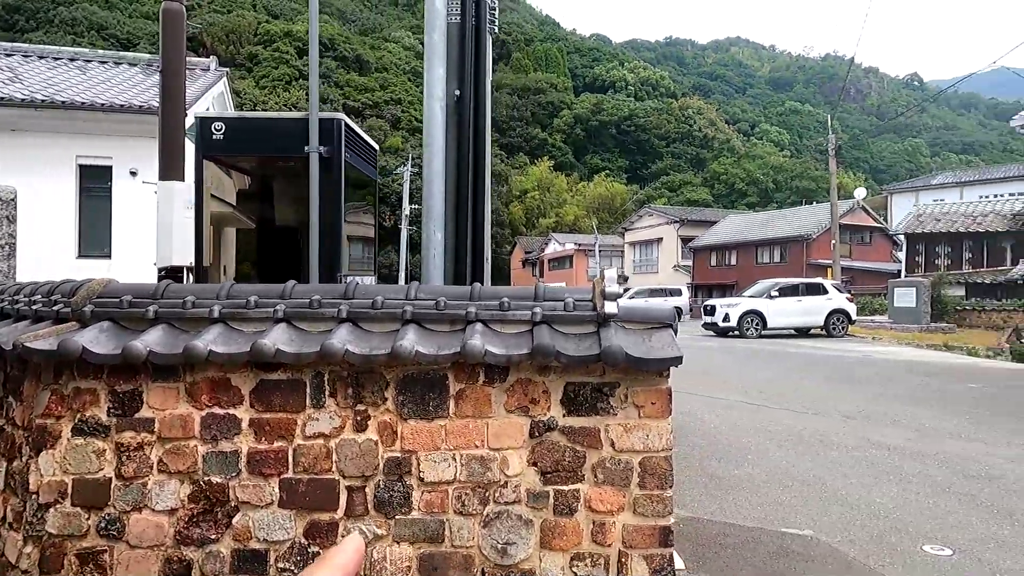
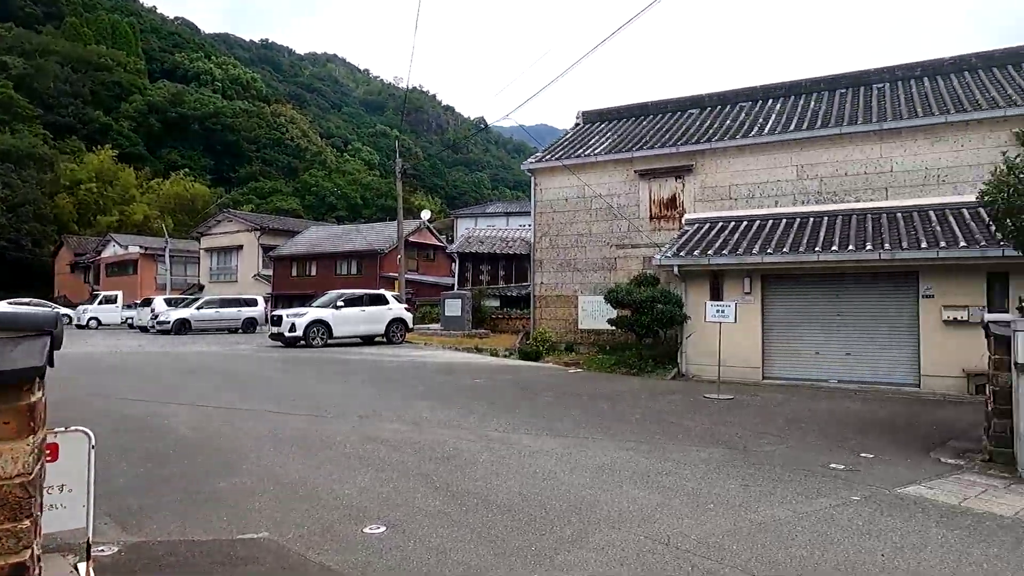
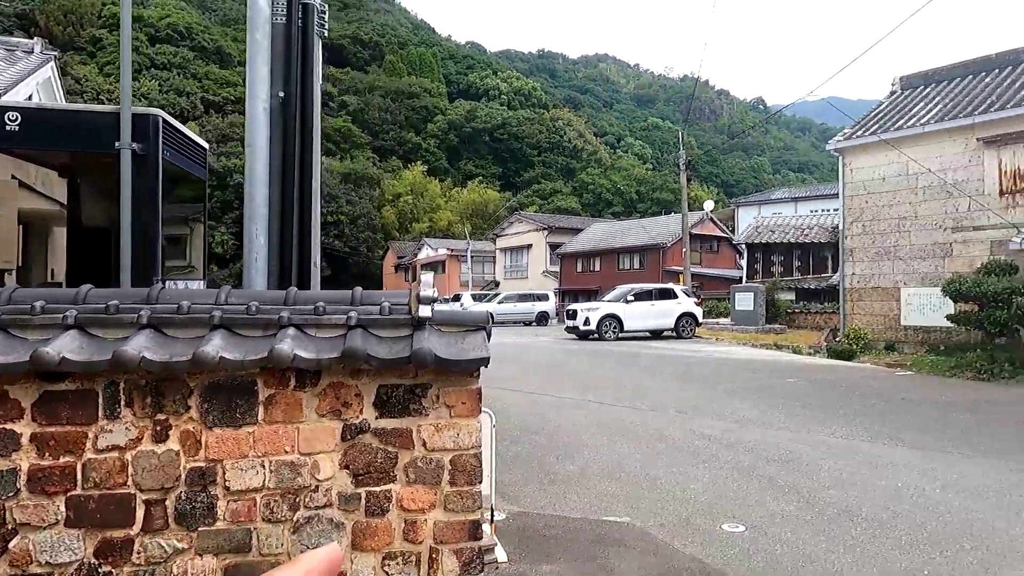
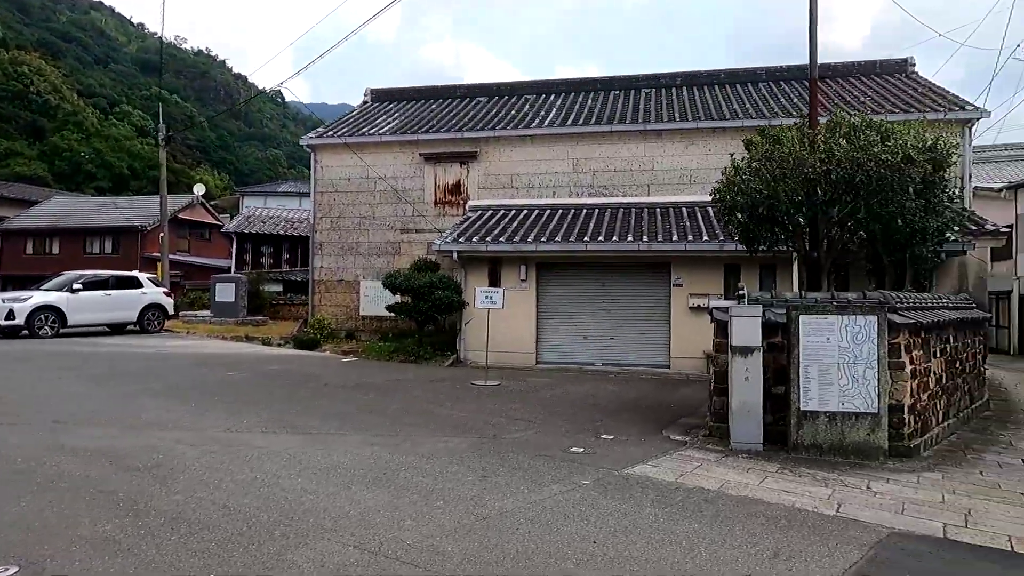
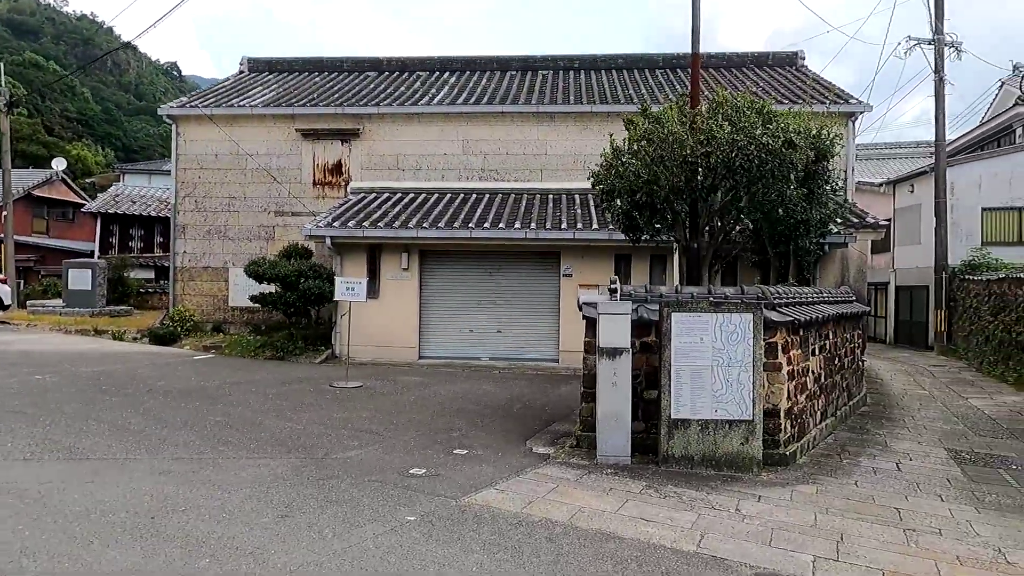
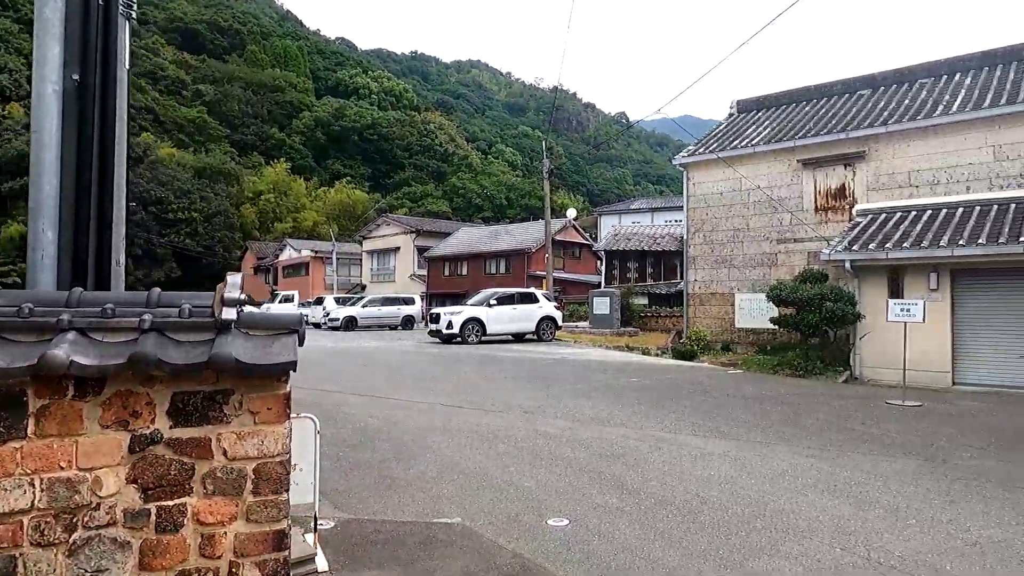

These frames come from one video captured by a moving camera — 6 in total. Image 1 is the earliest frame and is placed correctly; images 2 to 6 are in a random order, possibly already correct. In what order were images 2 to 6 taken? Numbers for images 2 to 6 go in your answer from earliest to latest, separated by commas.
3, 6, 2, 4, 5
